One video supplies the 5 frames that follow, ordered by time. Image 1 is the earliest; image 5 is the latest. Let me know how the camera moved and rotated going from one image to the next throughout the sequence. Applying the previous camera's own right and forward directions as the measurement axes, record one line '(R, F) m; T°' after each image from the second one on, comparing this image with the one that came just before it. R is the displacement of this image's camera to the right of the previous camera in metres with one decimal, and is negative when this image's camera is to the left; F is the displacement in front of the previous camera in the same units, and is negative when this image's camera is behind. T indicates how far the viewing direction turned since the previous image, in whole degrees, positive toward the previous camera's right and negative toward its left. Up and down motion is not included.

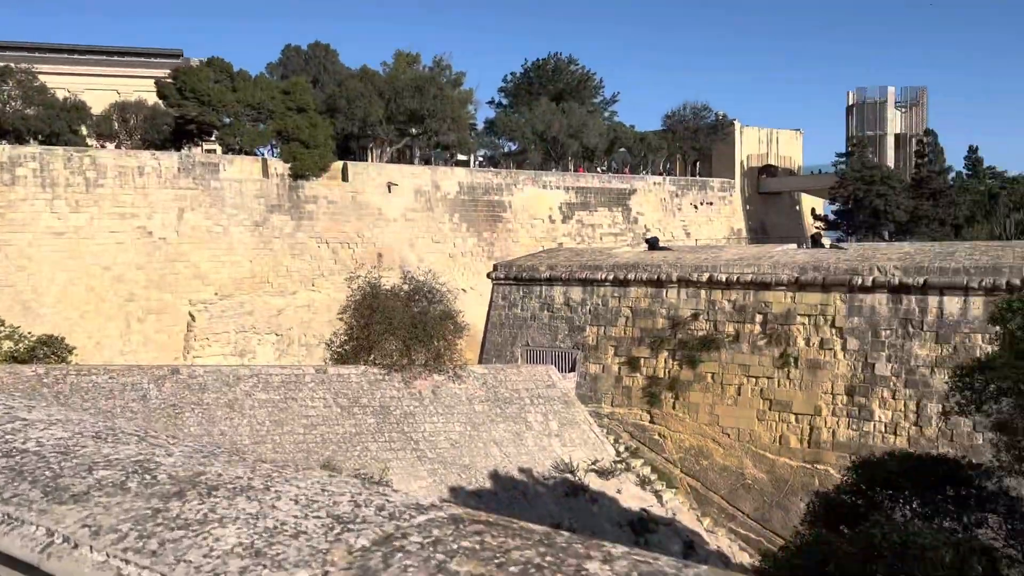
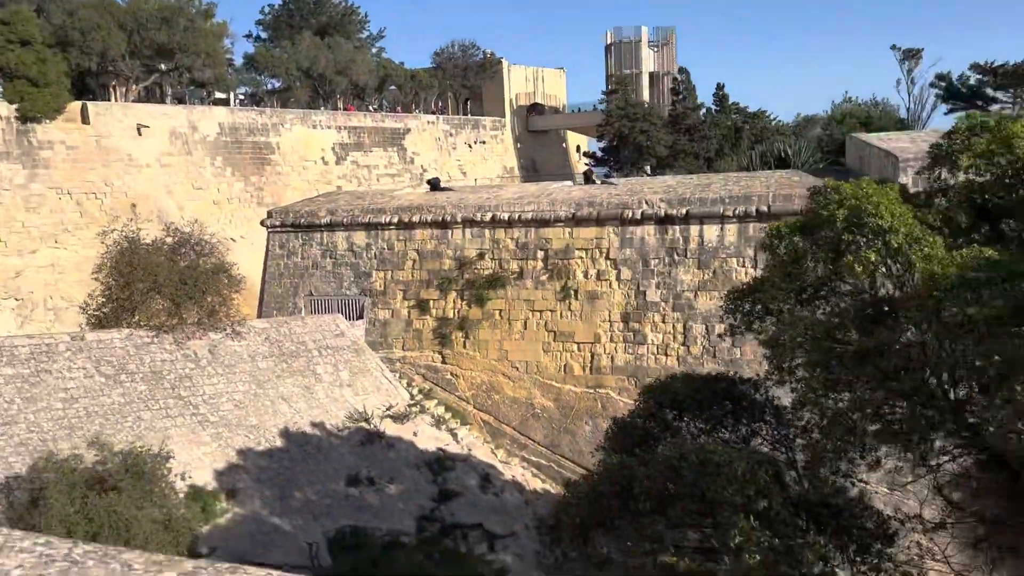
(-0.1, +0.2) m; +15°
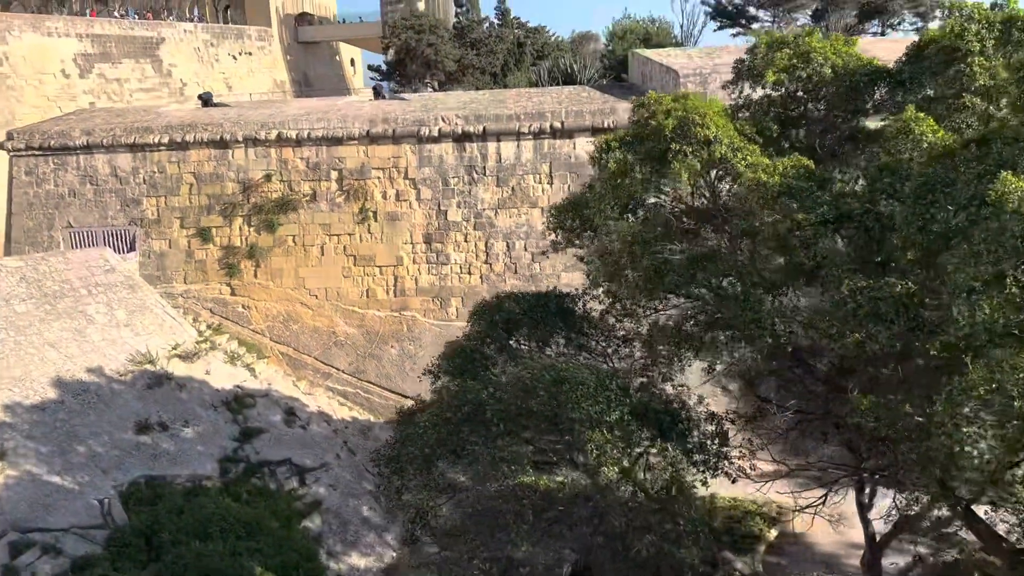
(-0.2, +0.2) m; +15°
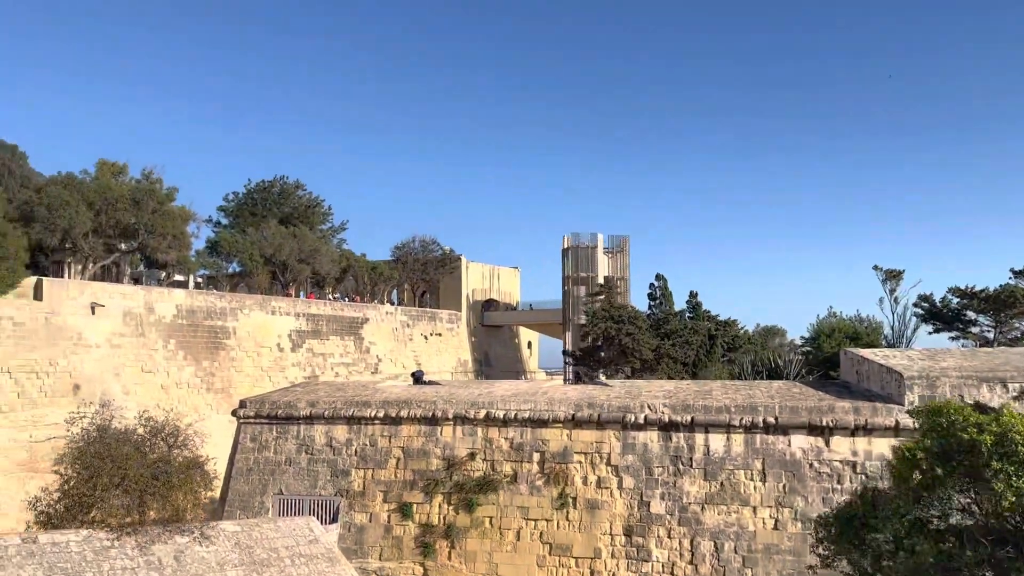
(-0.6, 0.0) m; -11°
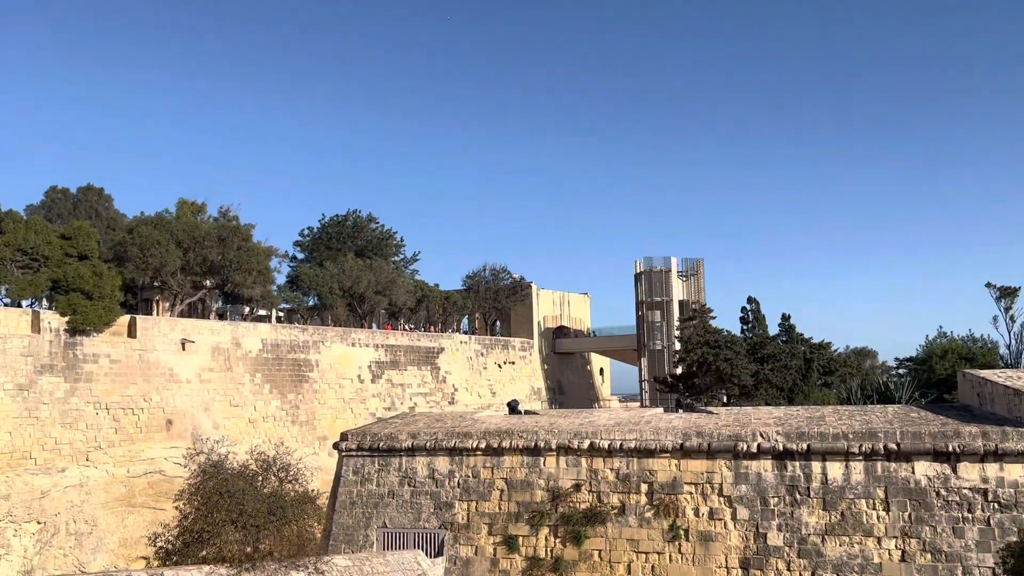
(-0.5, +0.1) m; -4°
